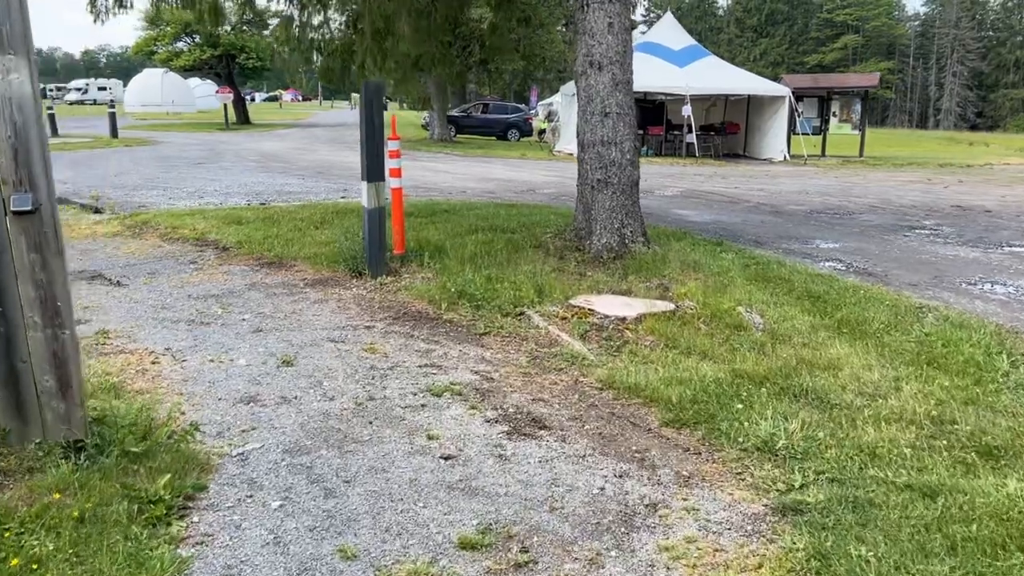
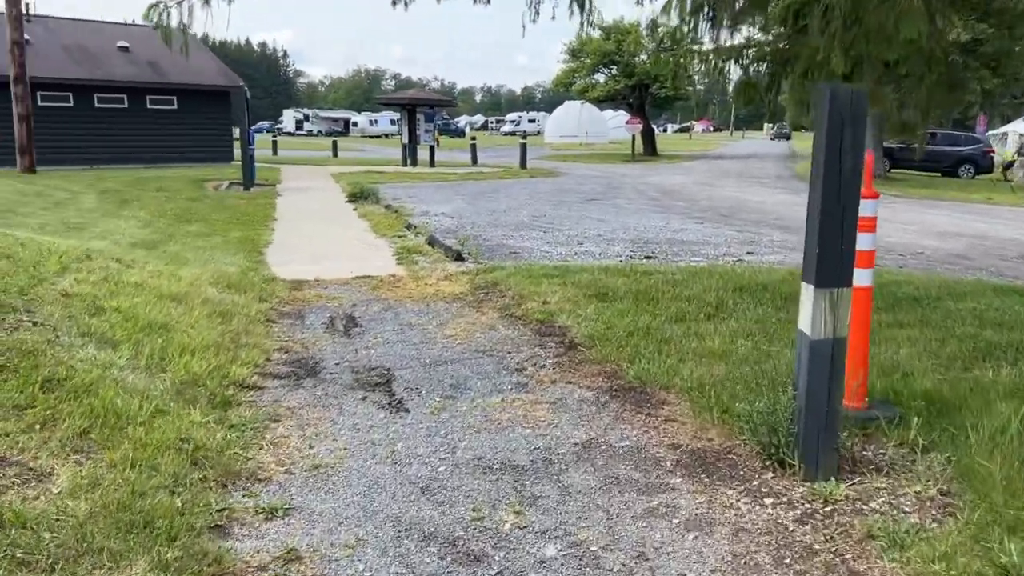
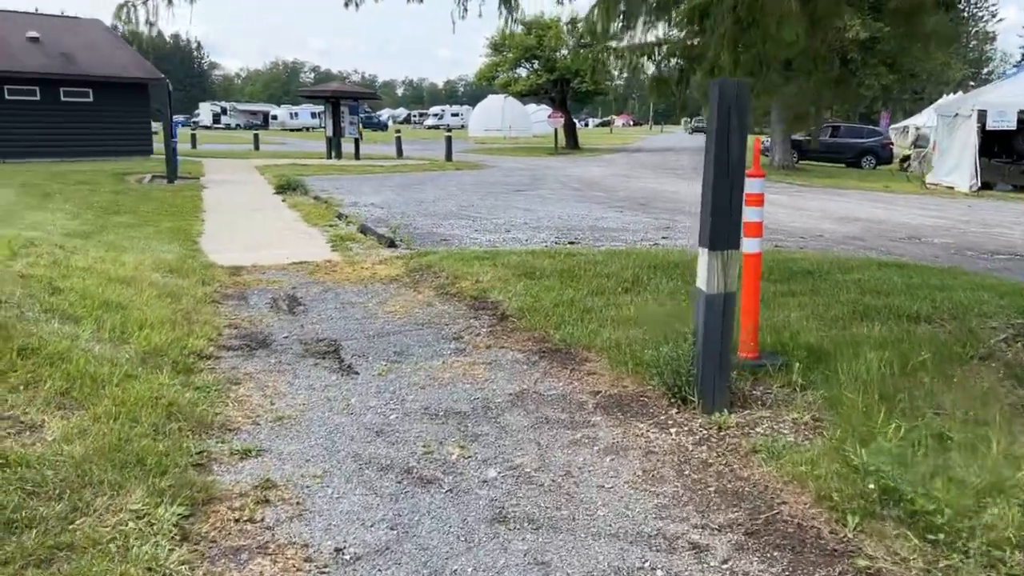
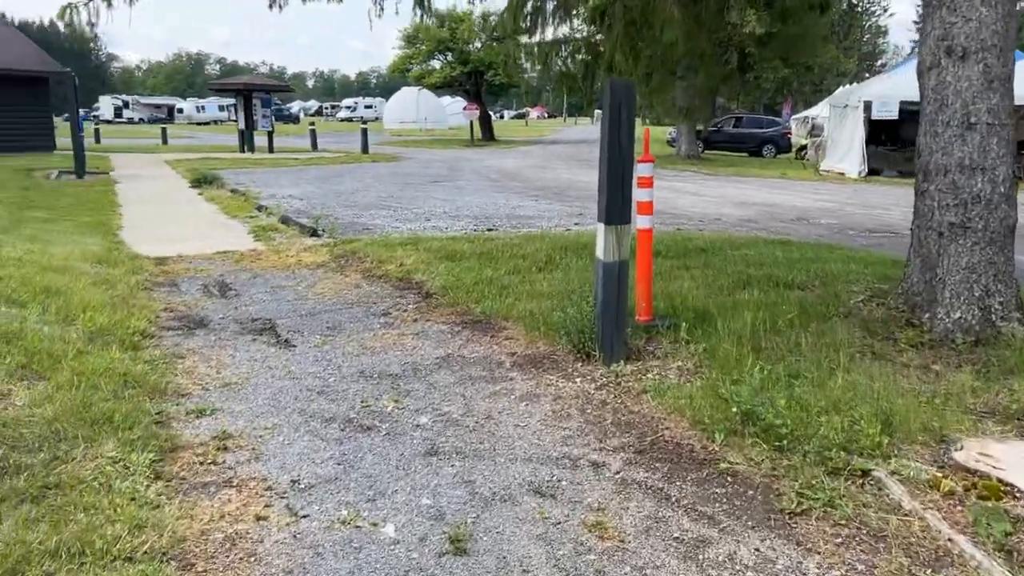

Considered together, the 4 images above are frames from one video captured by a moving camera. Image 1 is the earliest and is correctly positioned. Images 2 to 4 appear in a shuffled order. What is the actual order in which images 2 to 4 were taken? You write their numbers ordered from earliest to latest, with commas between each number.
4, 3, 2
